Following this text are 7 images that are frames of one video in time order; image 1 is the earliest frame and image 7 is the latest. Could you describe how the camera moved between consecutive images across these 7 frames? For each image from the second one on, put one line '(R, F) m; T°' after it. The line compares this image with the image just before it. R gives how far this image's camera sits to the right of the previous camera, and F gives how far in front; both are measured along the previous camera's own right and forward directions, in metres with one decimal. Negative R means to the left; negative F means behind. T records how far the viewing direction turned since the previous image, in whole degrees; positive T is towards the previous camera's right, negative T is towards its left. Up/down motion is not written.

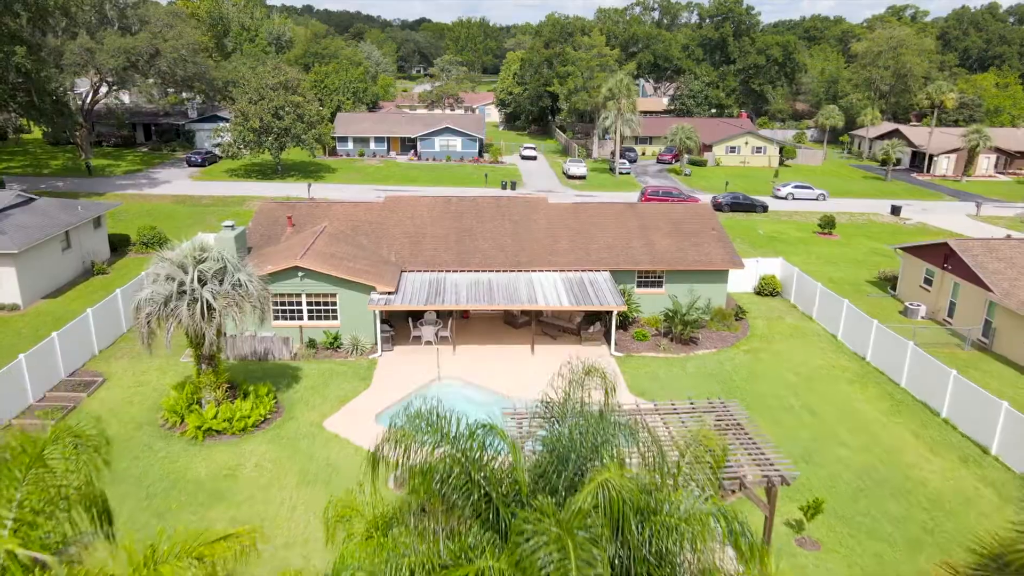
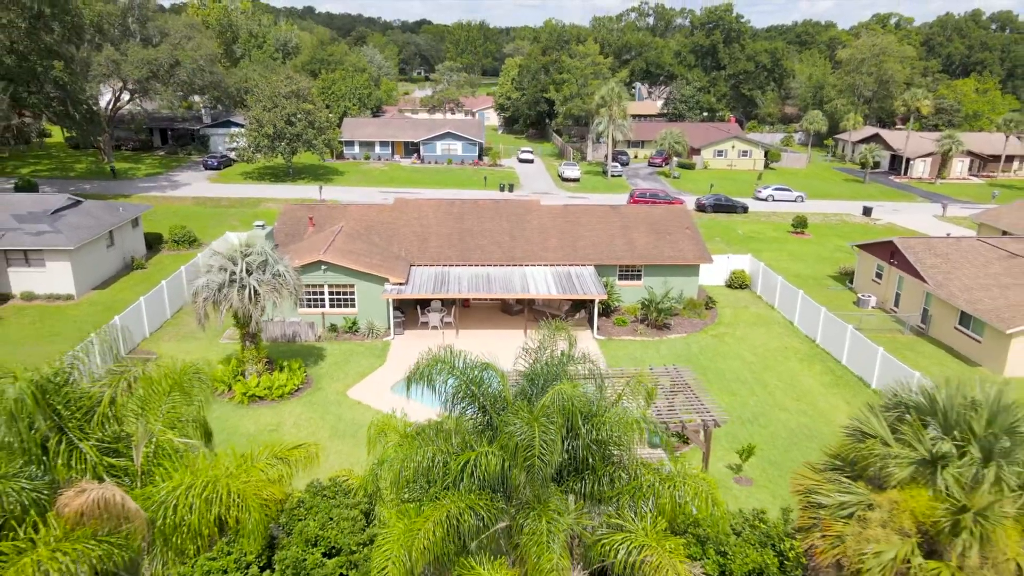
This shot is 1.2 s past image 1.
(+0.1, -3.1) m; 0°
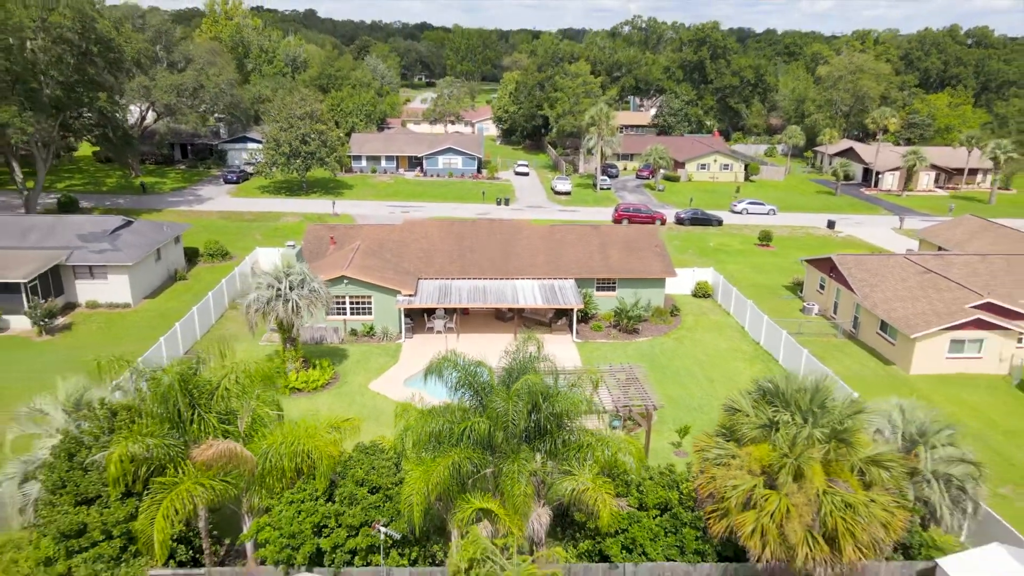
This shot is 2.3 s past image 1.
(+0.3, -4.6) m; 0°
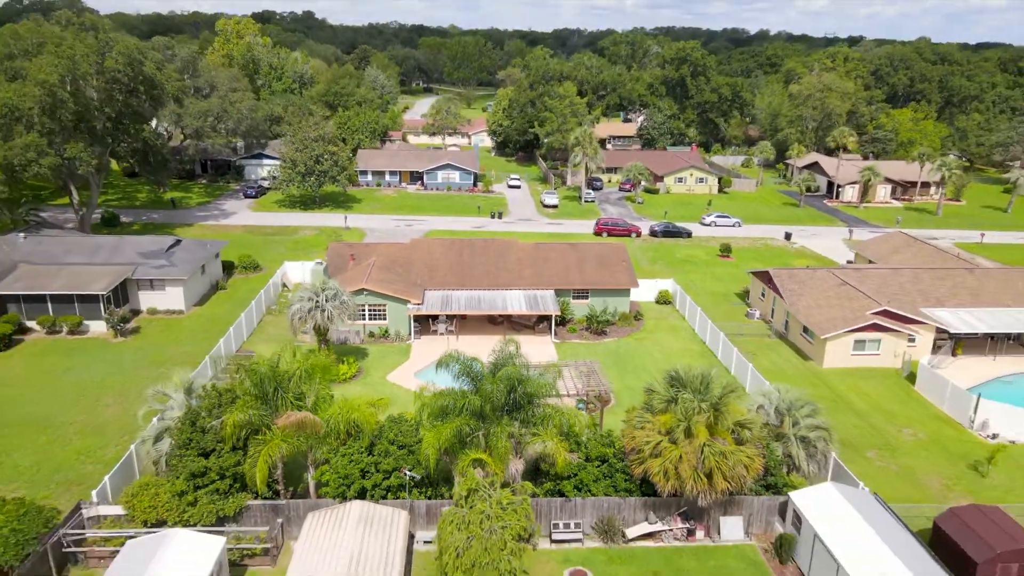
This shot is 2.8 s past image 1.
(+0.3, -6.3) m; 0°
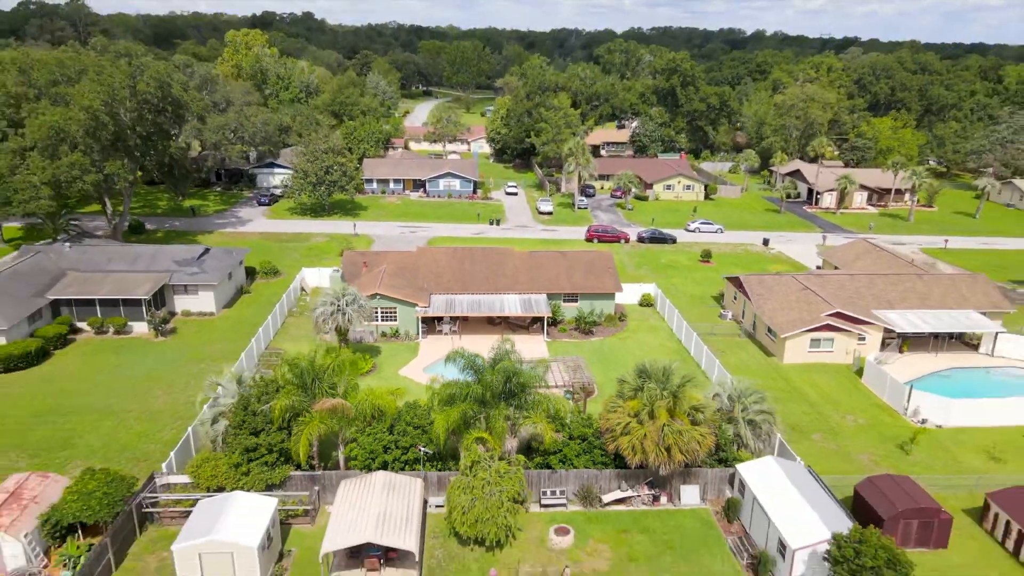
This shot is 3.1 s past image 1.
(+0.1, -4.3) m; 0°
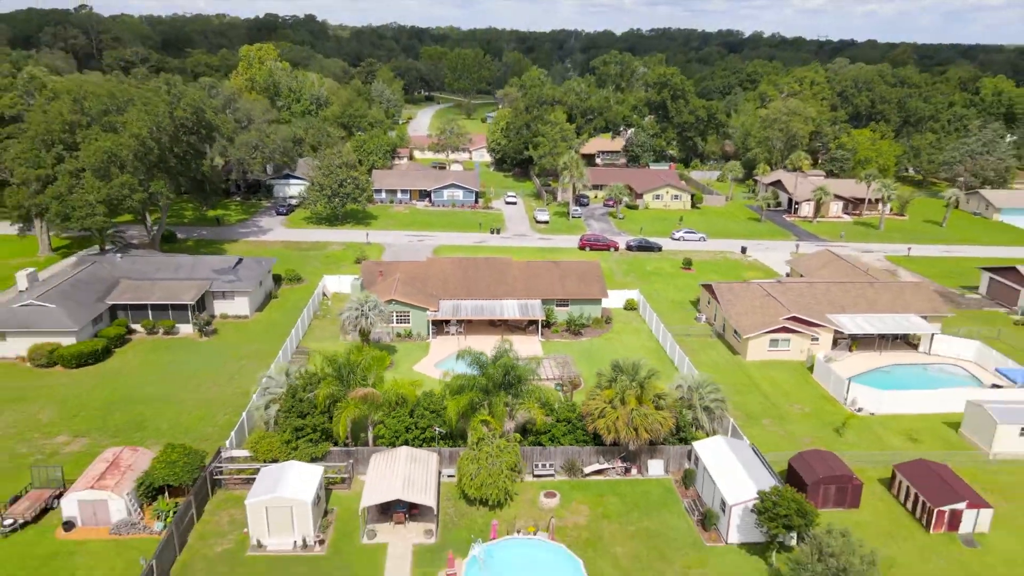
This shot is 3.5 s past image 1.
(+0.1, -5.6) m; 0°
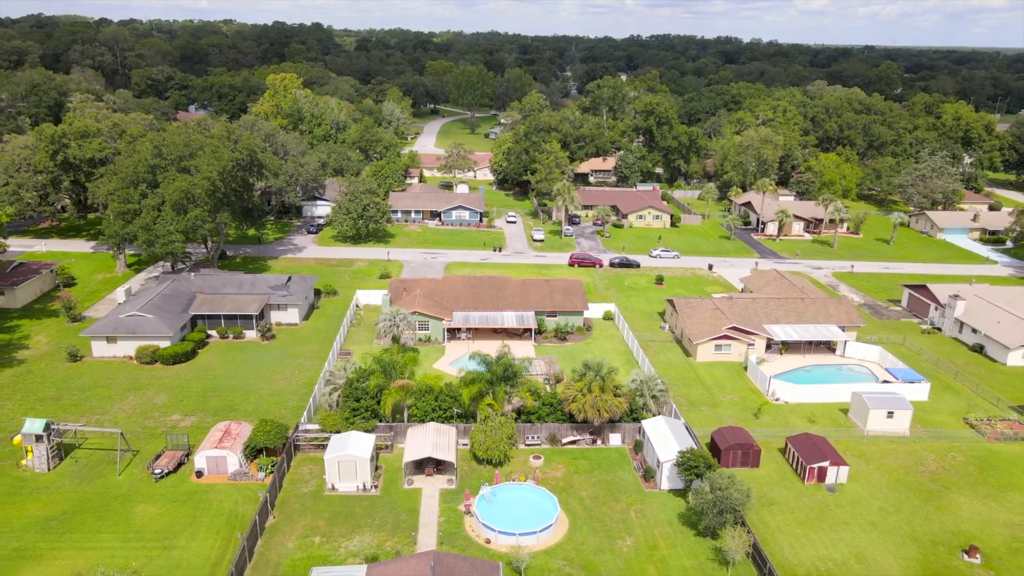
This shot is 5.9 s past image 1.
(+0.2, -11.2) m; 0°
